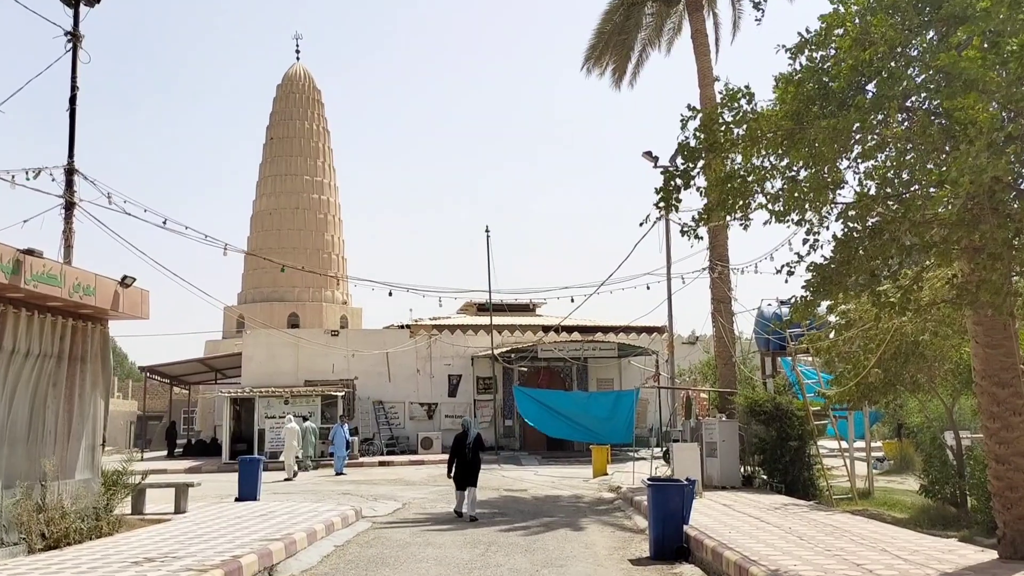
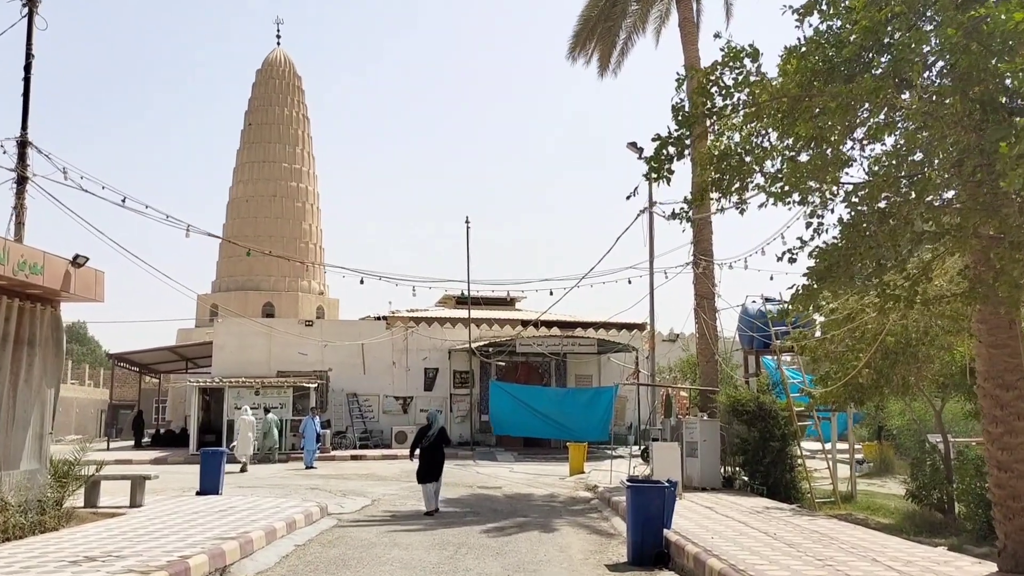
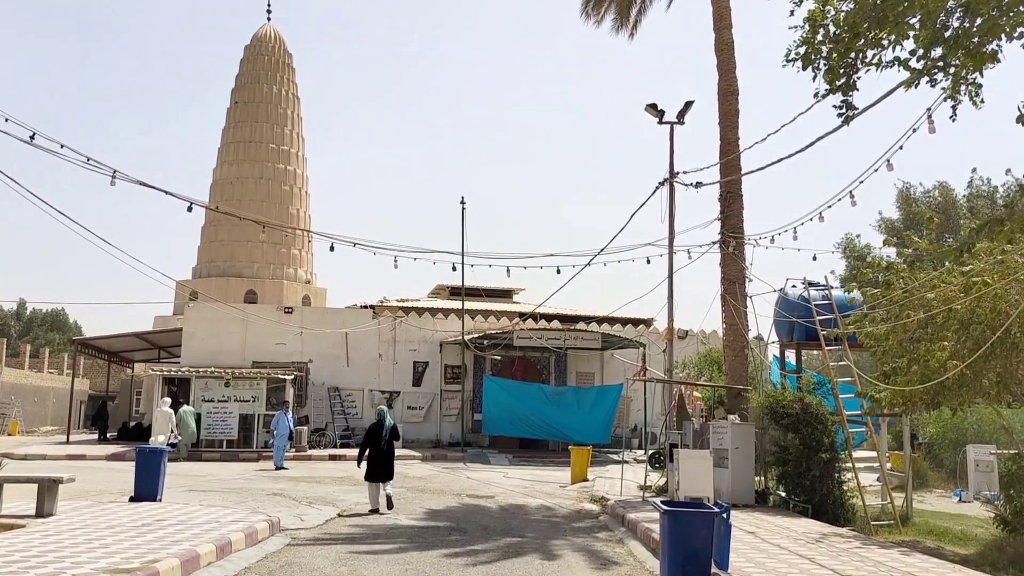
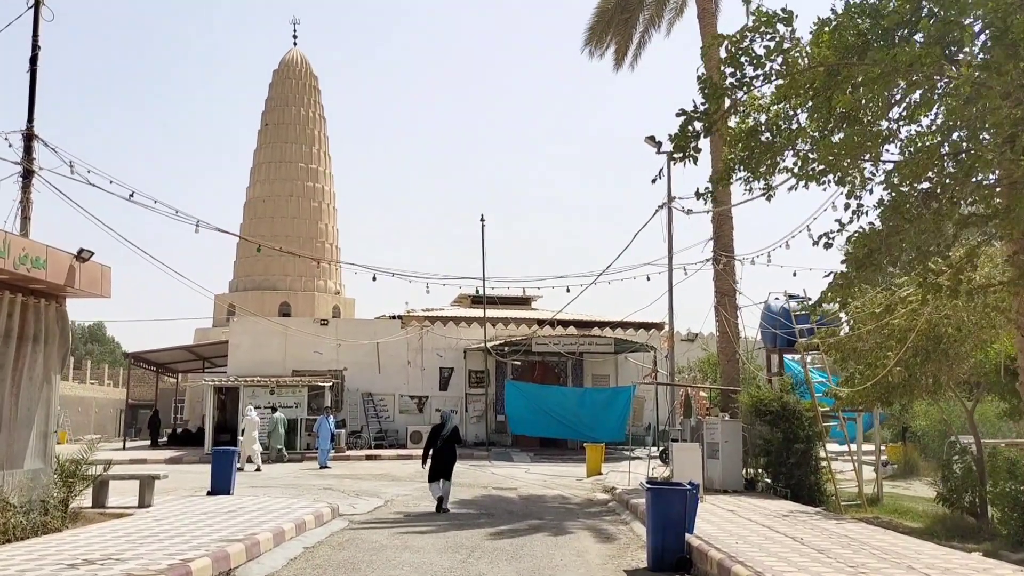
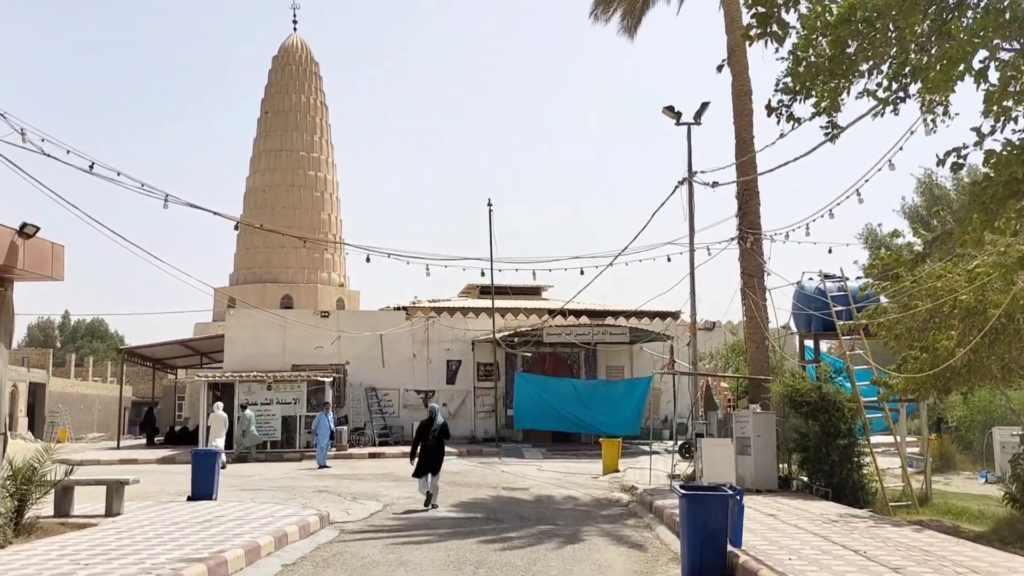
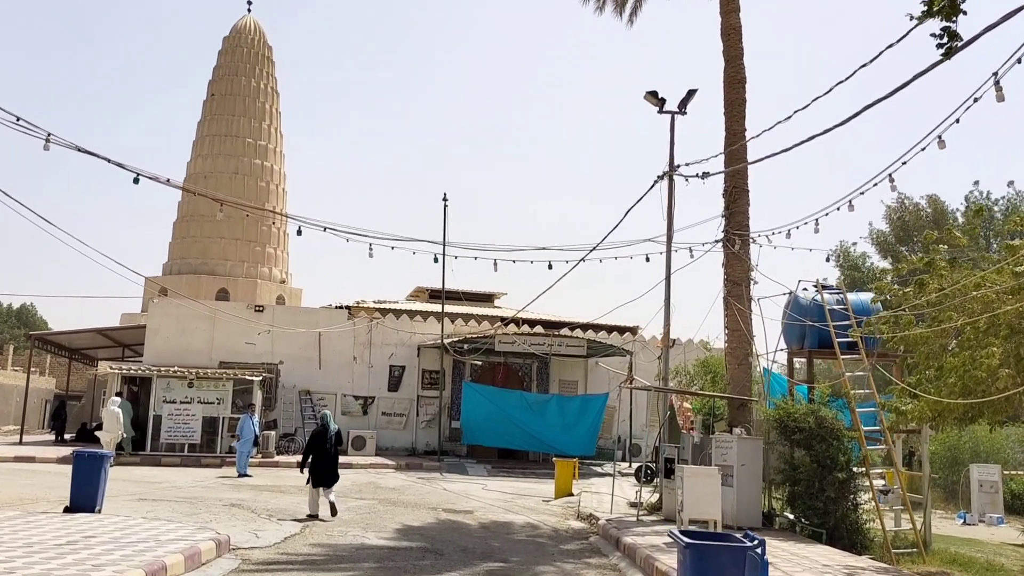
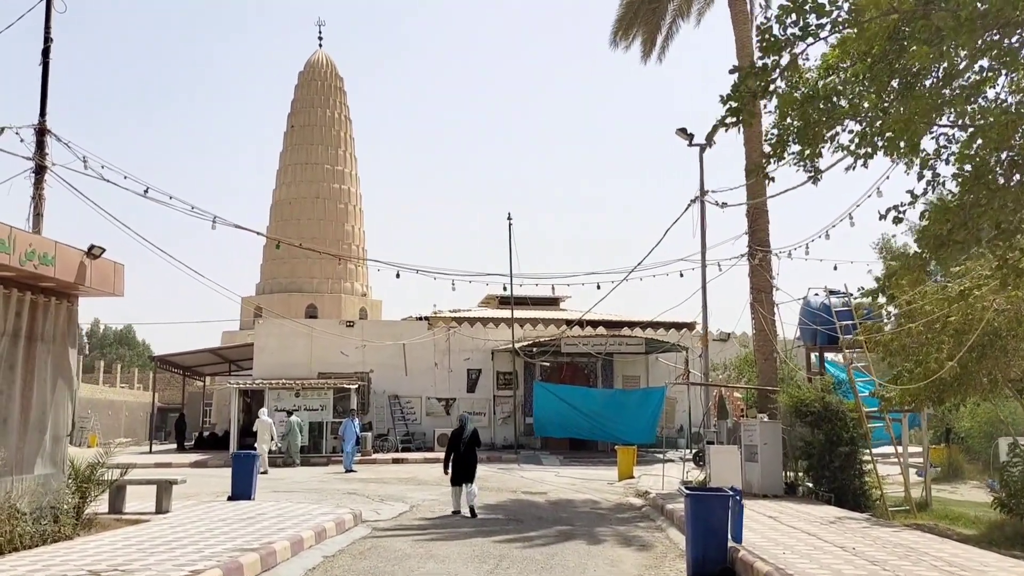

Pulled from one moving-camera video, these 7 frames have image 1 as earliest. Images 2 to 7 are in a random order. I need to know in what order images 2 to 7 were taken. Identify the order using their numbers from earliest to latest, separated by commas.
2, 4, 7, 5, 3, 6
